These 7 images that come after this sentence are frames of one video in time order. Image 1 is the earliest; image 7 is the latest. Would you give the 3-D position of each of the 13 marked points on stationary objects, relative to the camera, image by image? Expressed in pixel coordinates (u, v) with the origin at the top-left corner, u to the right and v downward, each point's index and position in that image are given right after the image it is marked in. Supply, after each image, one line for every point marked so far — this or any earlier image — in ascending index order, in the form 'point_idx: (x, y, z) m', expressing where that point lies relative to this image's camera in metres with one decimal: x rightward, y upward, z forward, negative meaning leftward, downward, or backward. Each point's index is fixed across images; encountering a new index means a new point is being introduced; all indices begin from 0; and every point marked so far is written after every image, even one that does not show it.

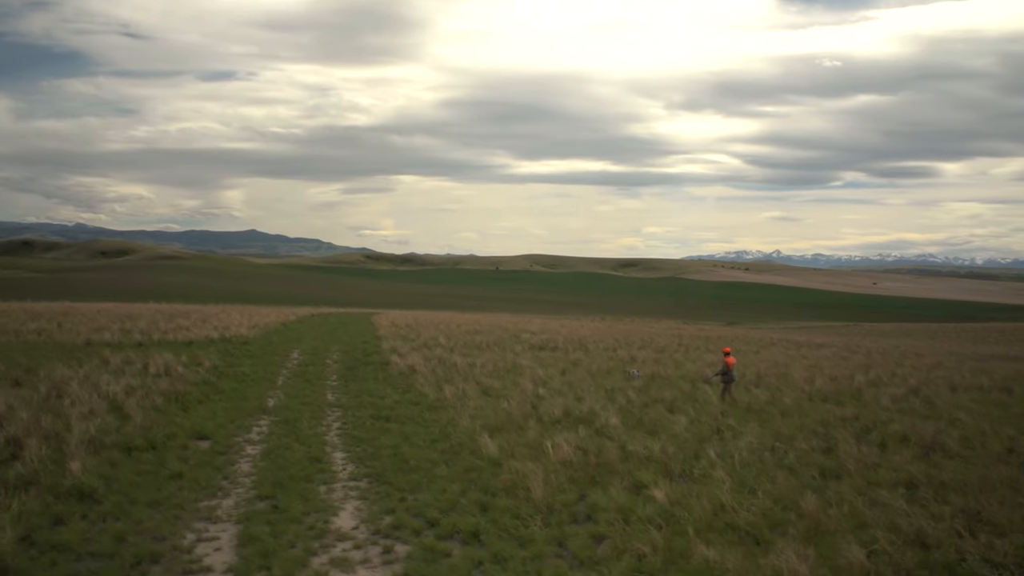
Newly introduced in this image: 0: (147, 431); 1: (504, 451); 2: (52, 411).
0: (-5.6, -2.2, +9.4) m
1: (-0.1, -2.4, +8.7) m
2: (-7.5, -2.0, +9.9) m
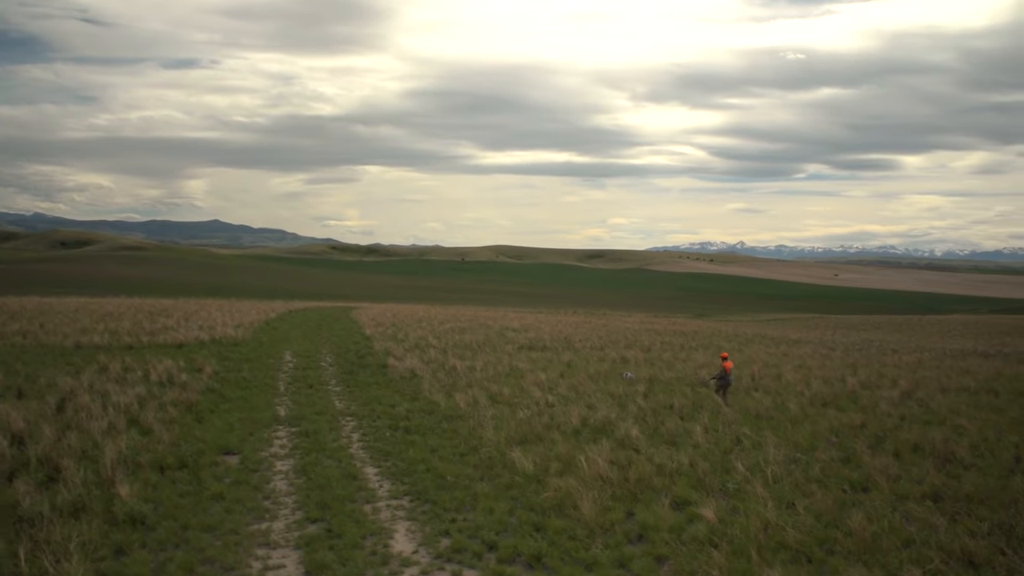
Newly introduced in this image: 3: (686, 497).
0: (-5.2, -2.4, +9.3) m
1: (+0.4, -2.6, +8.8) m
2: (-7.0, -2.2, +9.7) m
3: (+2.2, -2.7, +7.7) m
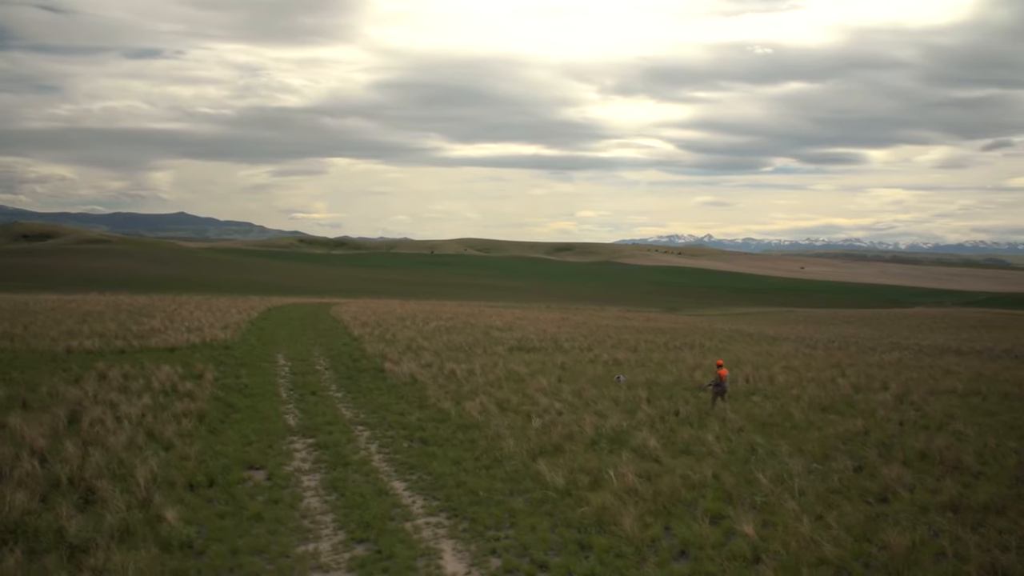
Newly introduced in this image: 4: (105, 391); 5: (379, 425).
0: (-4.7, -2.6, +9.2) m
1: (+0.9, -2.8, +8.9) m
2: (-6.6, -2.4, +9.5) m
3: (+2.7, -2.9, +7.8) m
4: (-9.5, -2.4, +14.2) m
5: (-3.0, -3.1, +13.6) m
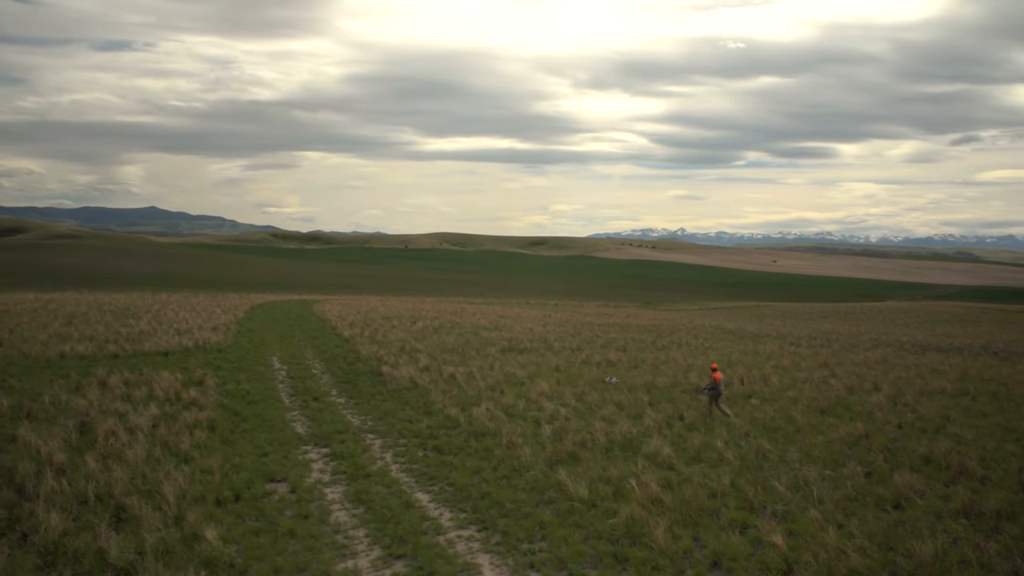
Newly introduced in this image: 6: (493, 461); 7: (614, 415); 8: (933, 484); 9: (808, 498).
0: (-4.4, -2.8, +9.1) m
1: (+1.2, -3.0, +9.0) m
2: (-6.3, -2.6, +9.4) m
3: (+3.1, -3.1, +8.0) m
4: (-9.3, -2.6, +14.1) m
5: (-2.8, -3.3, +13.6) m
6: (-0.3, -3.1, +10.9) m
7: (+2.6, -3.2, +15.5) m
8: (+6.9, -3.2, +9.9) m
9: (+4.4, -3.1, +8.9) m
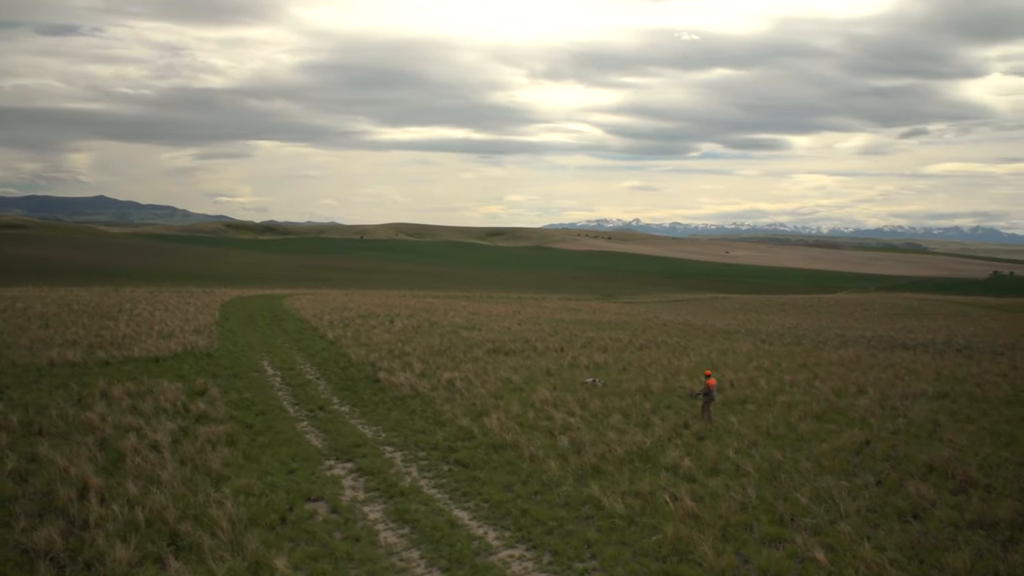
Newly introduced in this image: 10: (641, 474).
0: (-3.8, -3.2, +9.2) m
1: (+1.8, -3.4, +9.3) m
2: (-5.7, -3.0, +9.4) m
3: (+3.7, -3.4, +8.4) m
4: (-9.0, -2.9, +13.8) m
5: (-2.4, -3.6, +13.7) m
6: (+0.2, -3.4, +11.1) m
7: (+2.9, -3.5, +15.8) m
8: (+7.5, -3.6, +10.4) m
9: (+5.0, -3.4, +9.3) m
10: (+2.4, -3.4, +11.1) m
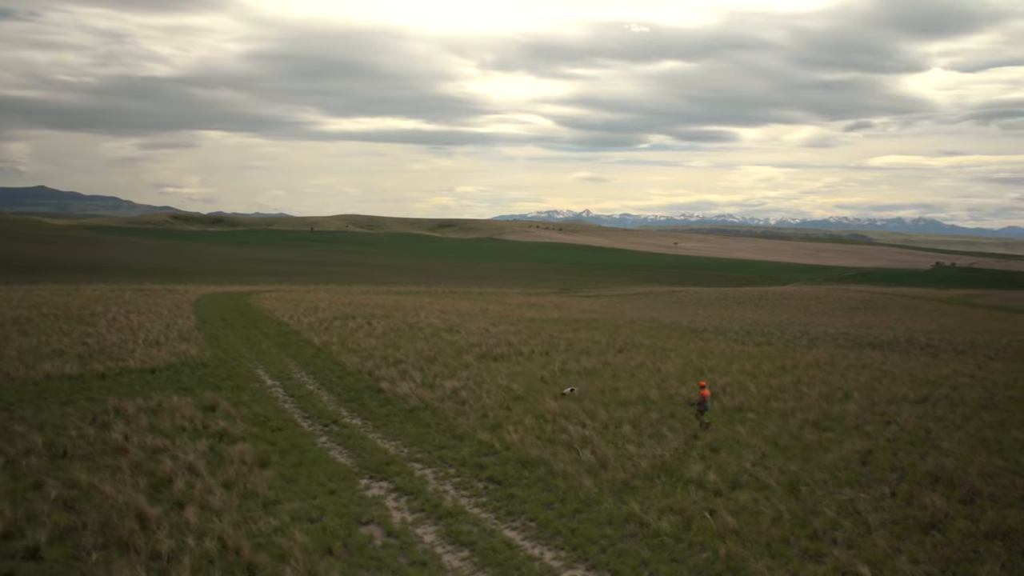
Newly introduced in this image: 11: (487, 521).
0: (-3.0, -3.6, +9.3) m
1: (+2.6, -3.8, +9.7) m
2: (-4.9, -3.4, +9.5) m
3: (+4.5, -3.9, +8.9) m
4: (-8.4, -3.3, +13.8) m
5: (-1.8, -4.0, +13.9) m
6: (+0.9, -3.9, +11.4) m
7: (+3.3, -3.9, +16.3) m
8: (+8.2, -4.0, +11.2) m
9: (+5.7, -3.9, +9.9) m
10: (+3.0, -3.9, +11.6) m
11: (-0.4, -3.9, +10.2) m
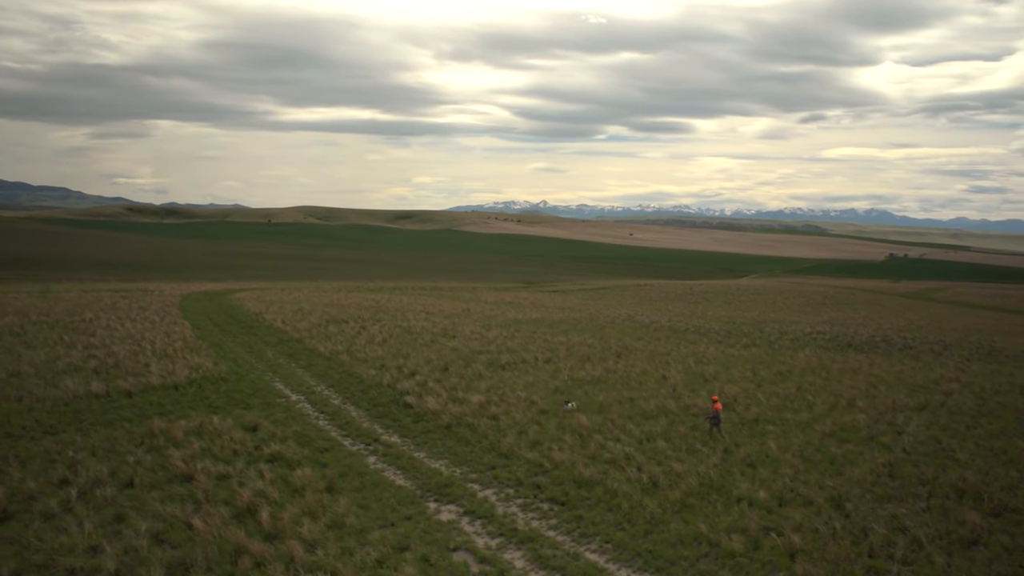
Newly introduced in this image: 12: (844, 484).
0: (-1.6, -4.3, +9.9) m
1: (+4.0, -4.4, +10.5) m
2: (-3.5, -4.1, +9.9) m
3: (+5.9, -4.5, +9.7) m
4: (-7.1, -4.0, +14.2) m
5: (-0.6, -4.6, +14.5) m
6: (+2.2, -4.5, +12.1) m
7: (+4.5, -4.6, +17.0) m
8: (+9.5, -4.6, +12.0) m
9: (+7.1, -4.5, +10.8) m
10: (+4.4, -4.5, +12.3) m
11: (+0.9, -4.6, +10.8) m
12: (+7.8, -4.7, +14.3) m
